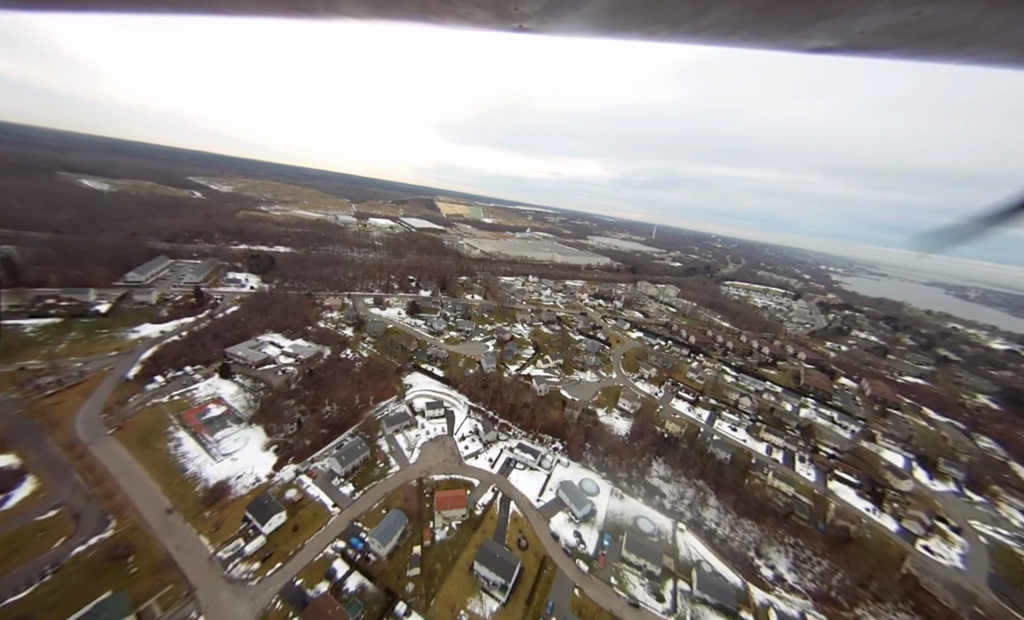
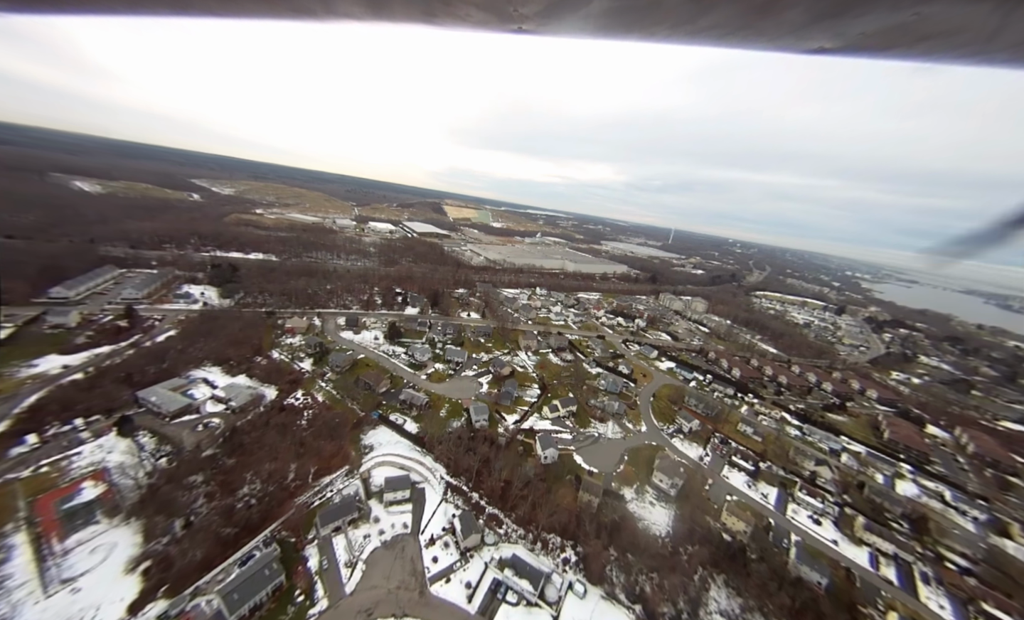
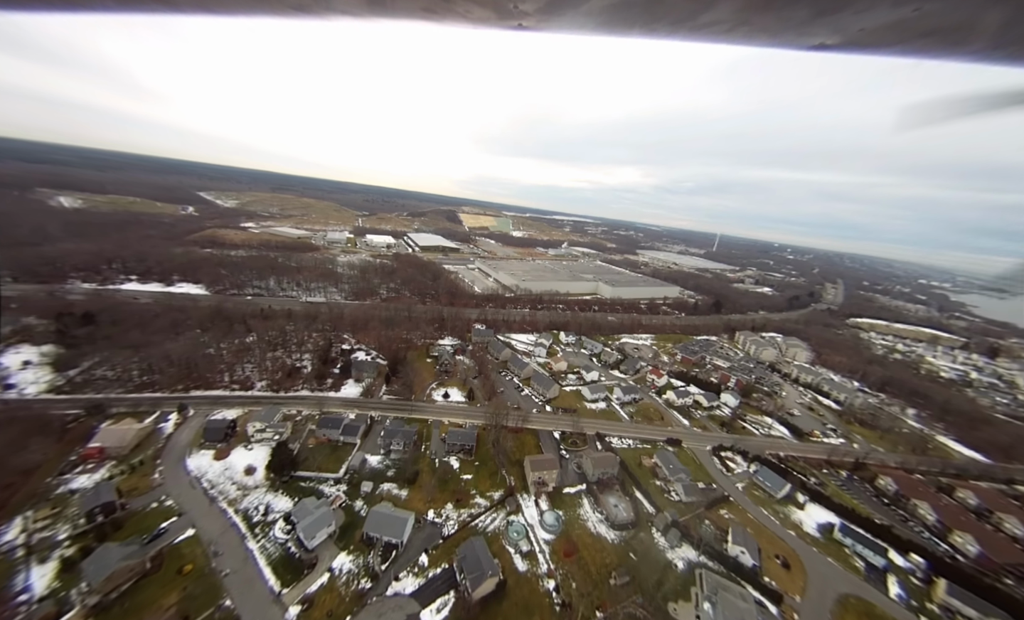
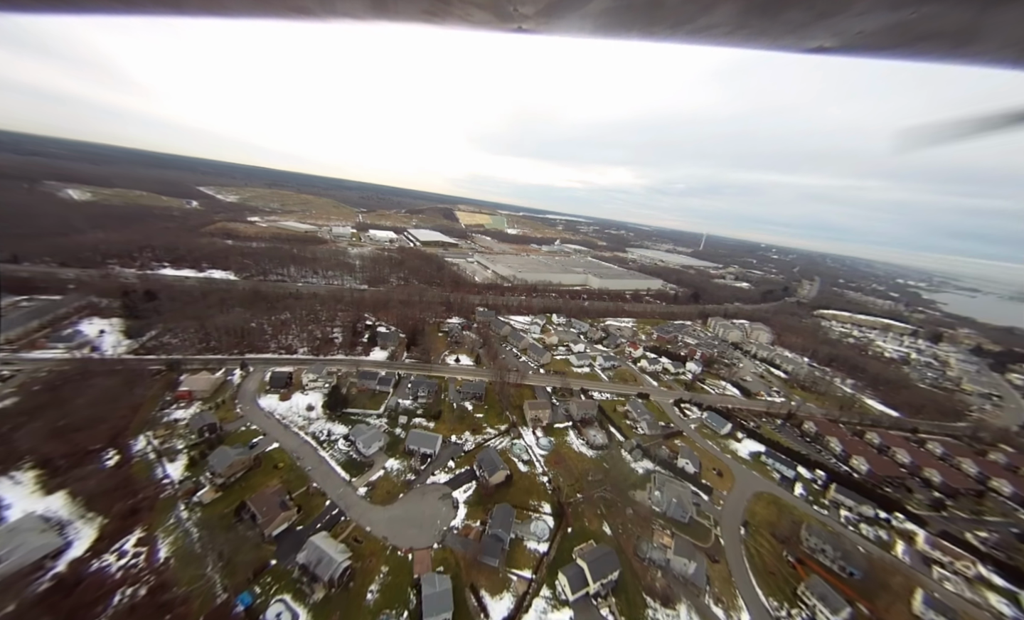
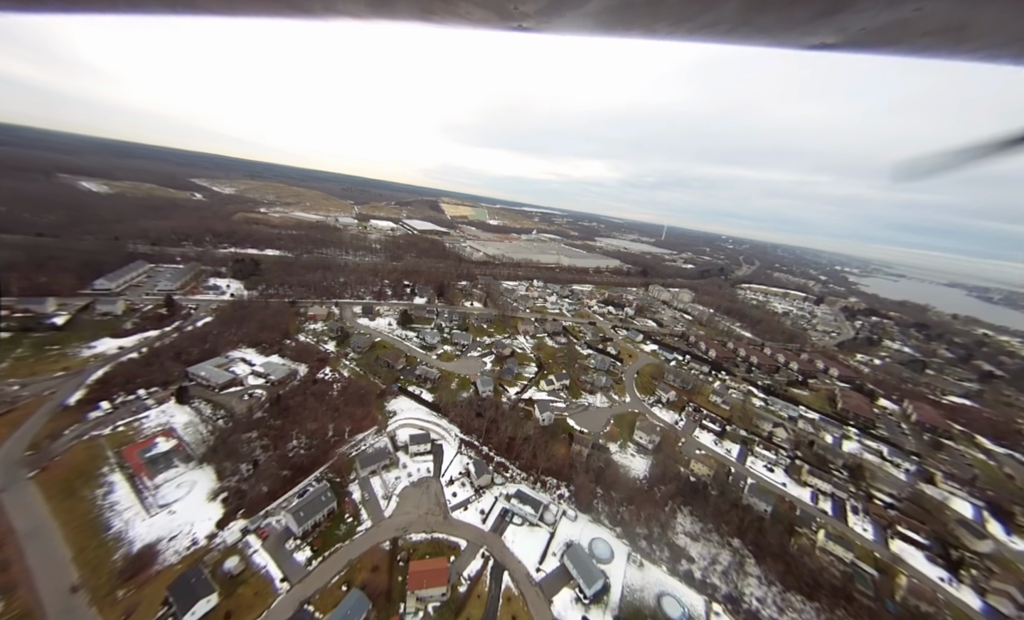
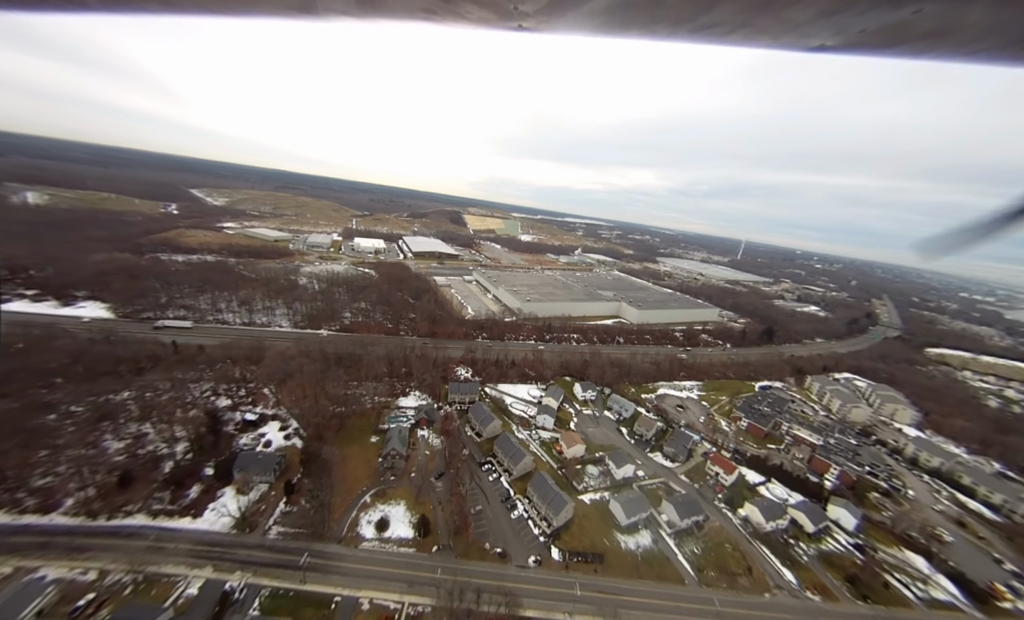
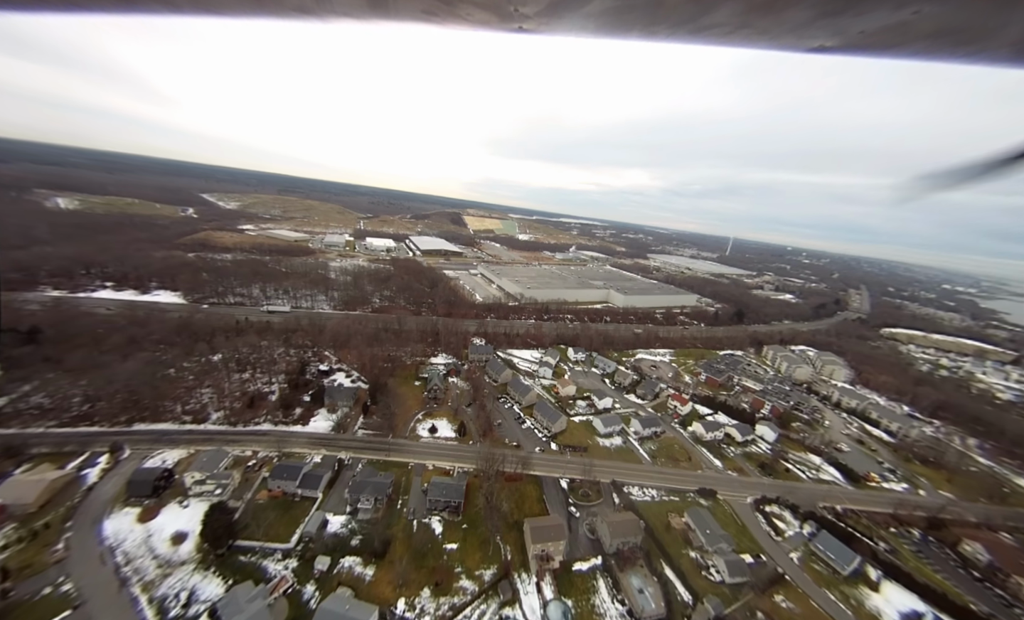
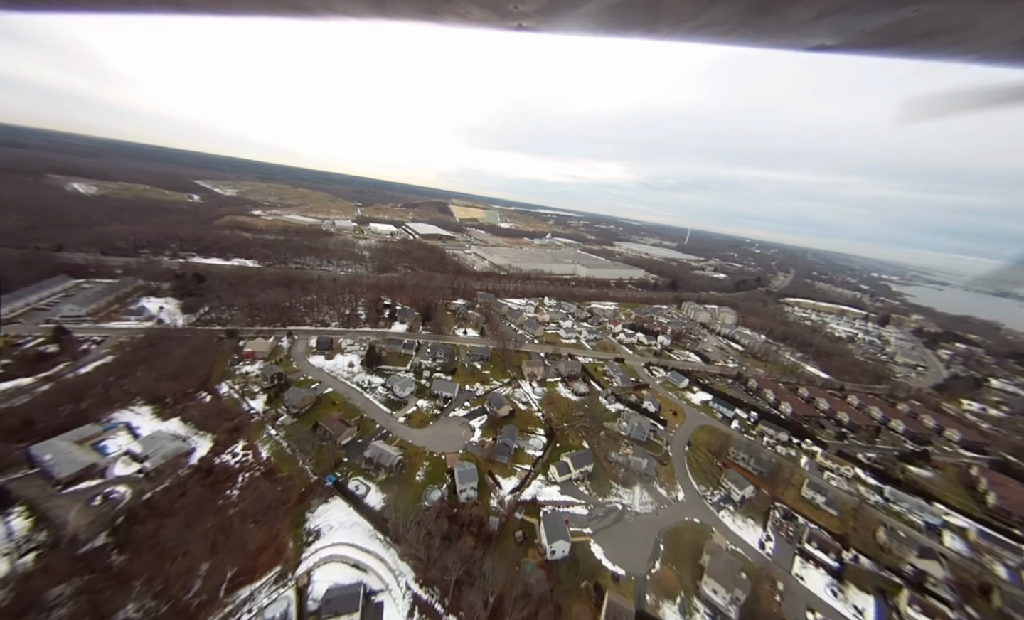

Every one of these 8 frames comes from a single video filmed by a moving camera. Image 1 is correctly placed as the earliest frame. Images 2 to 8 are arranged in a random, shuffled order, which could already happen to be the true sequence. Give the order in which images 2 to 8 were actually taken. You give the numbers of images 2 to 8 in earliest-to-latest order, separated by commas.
5, 2, 8, 4, 3, 7, 6
